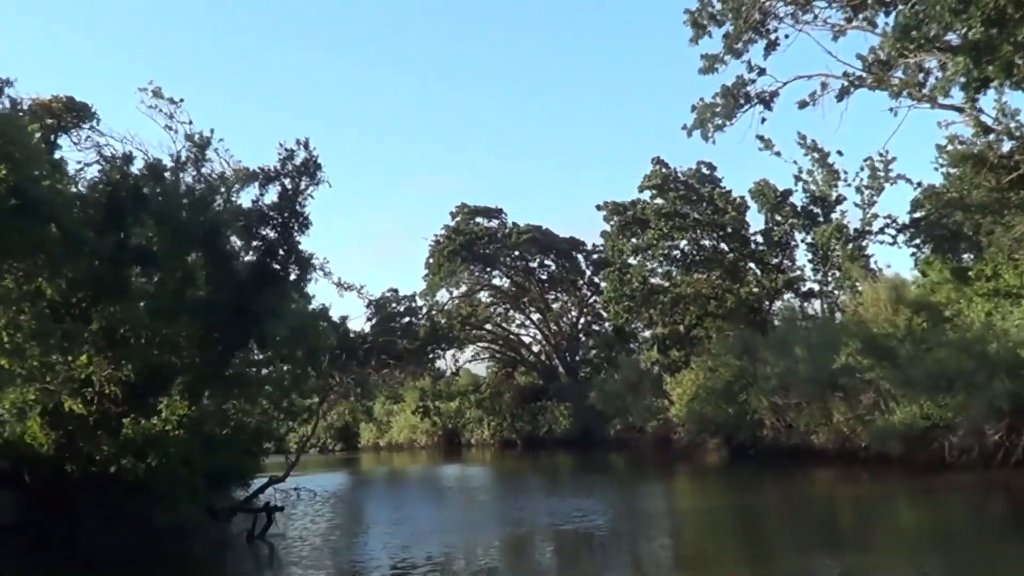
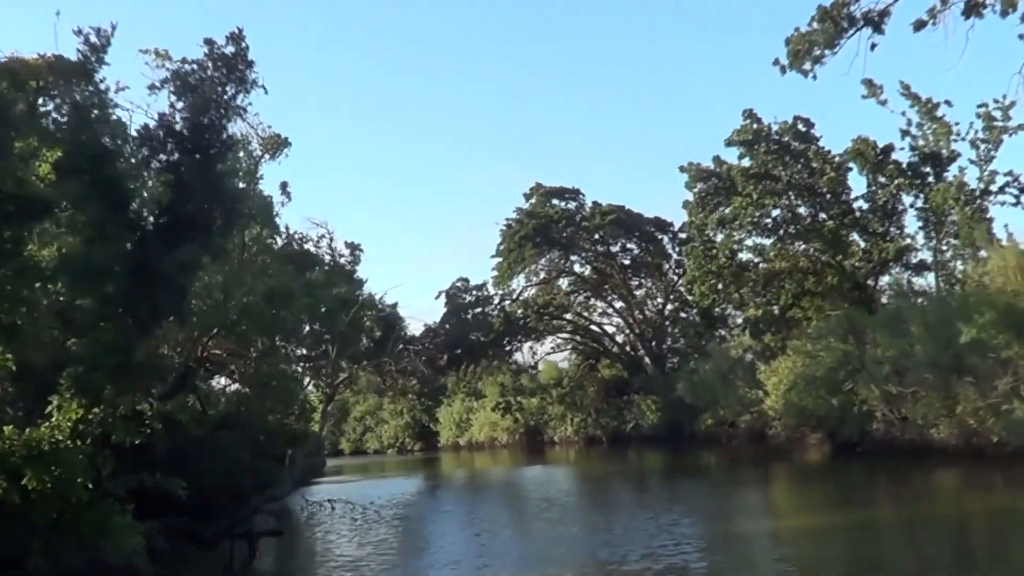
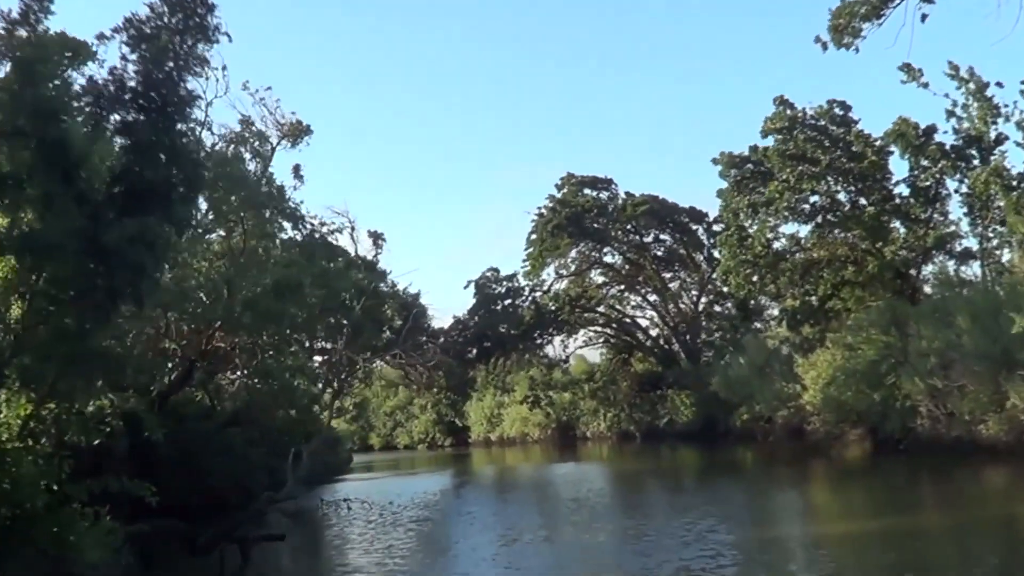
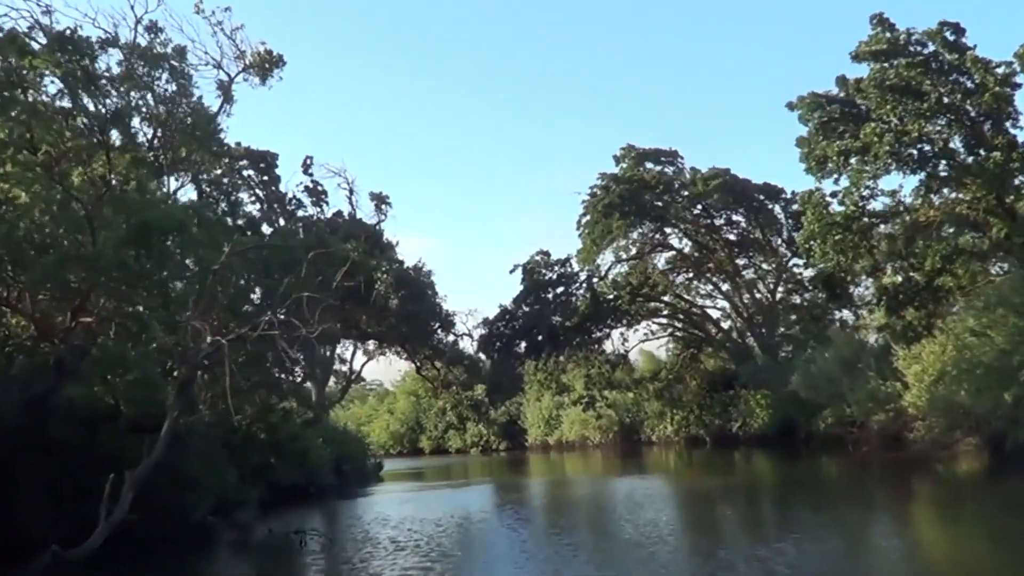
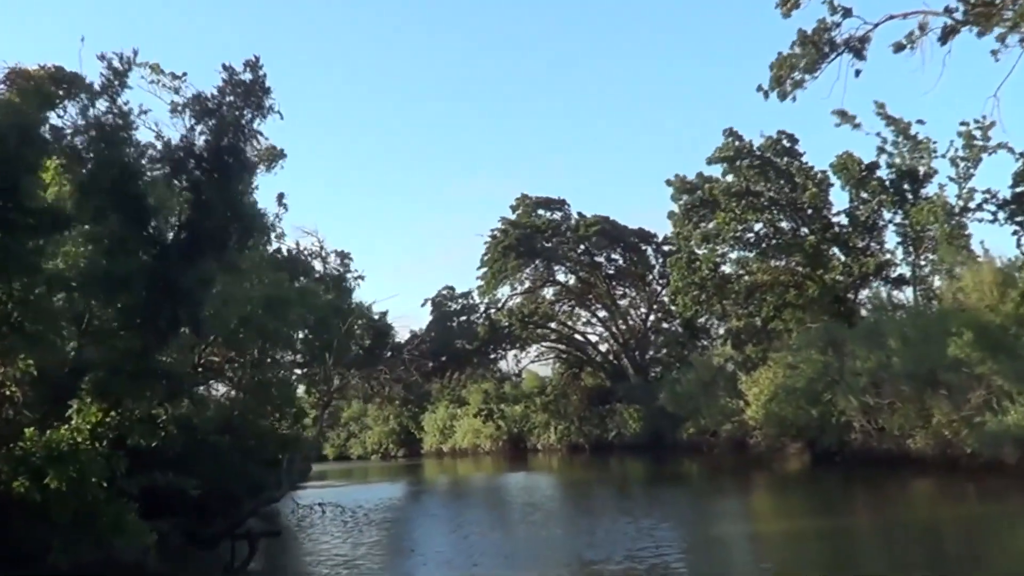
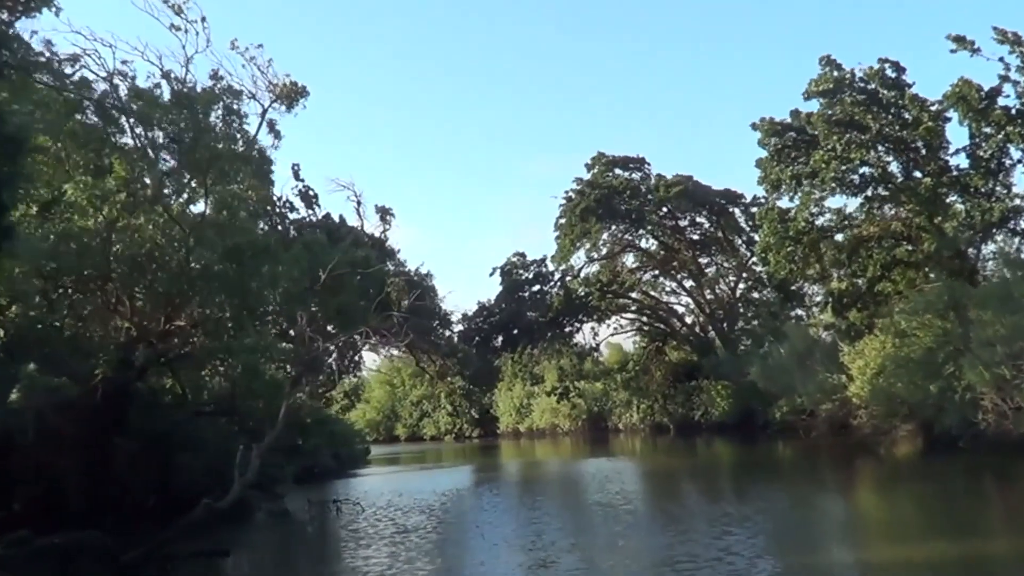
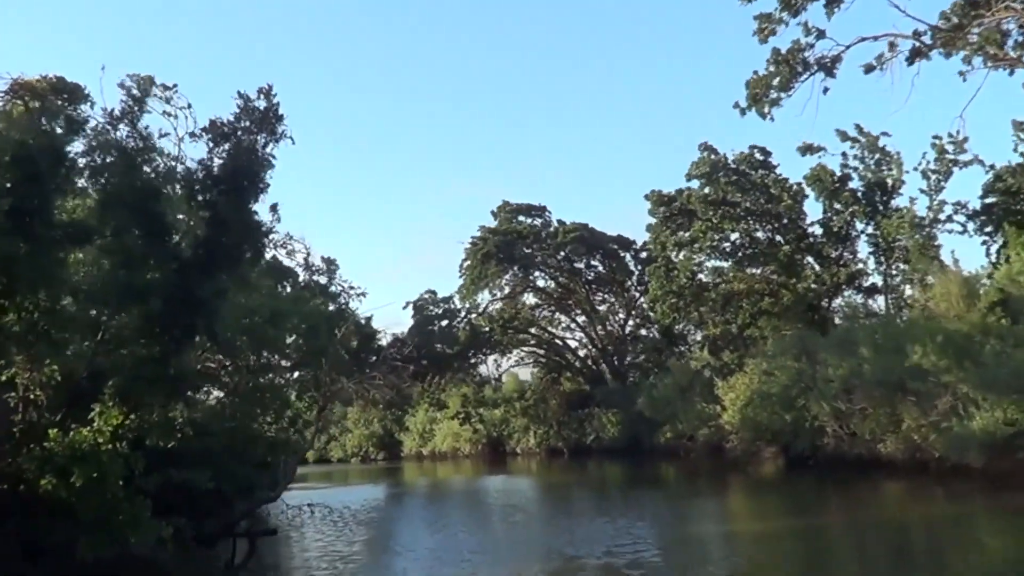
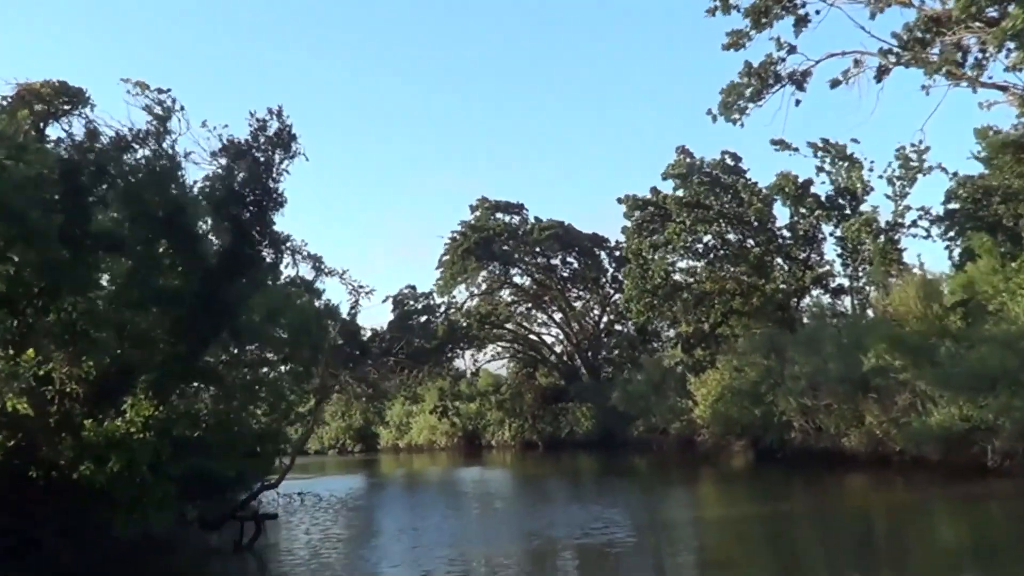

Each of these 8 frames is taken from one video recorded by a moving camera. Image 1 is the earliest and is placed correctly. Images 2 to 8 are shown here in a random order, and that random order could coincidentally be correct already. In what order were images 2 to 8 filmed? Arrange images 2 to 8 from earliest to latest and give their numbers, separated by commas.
8, 7, 5, 2, 3, 6, 4
